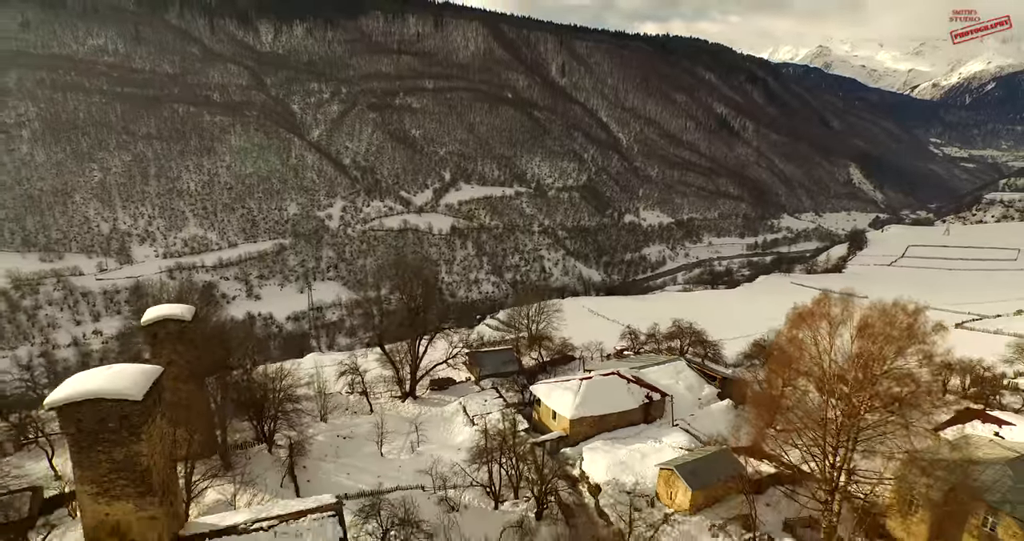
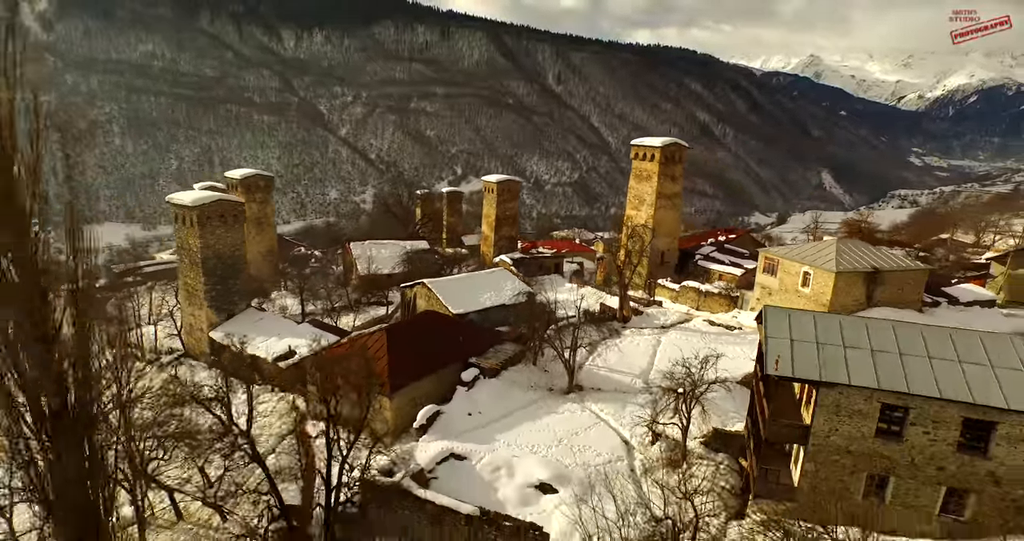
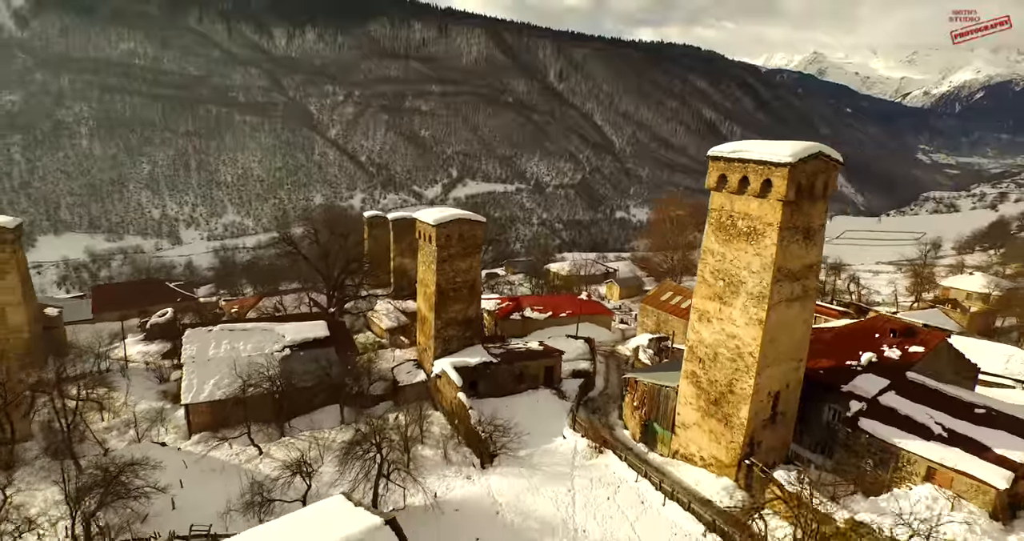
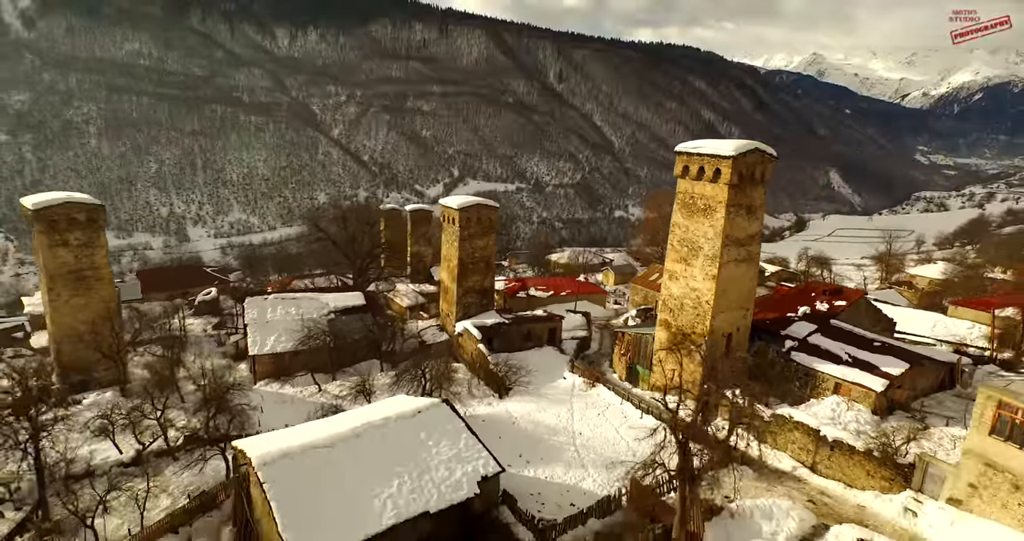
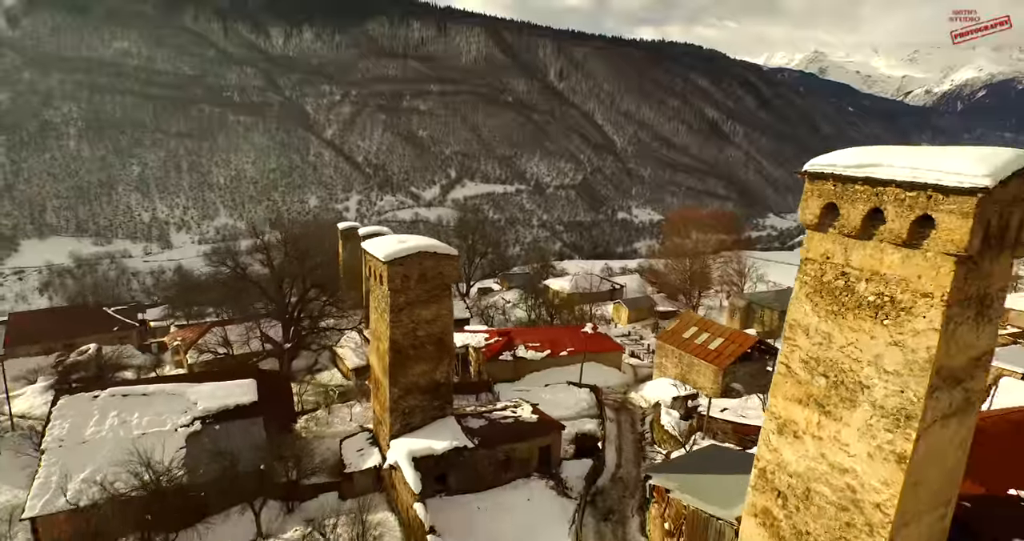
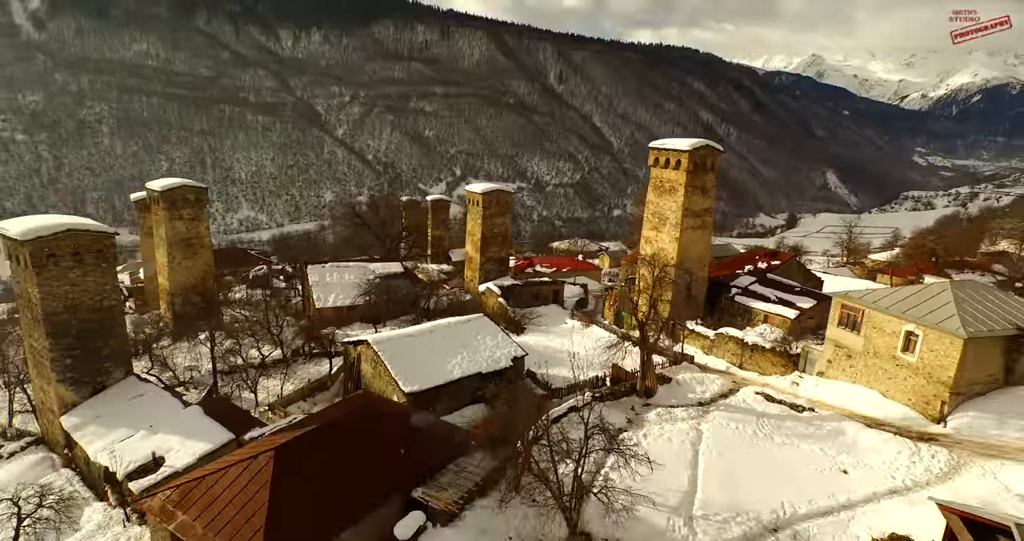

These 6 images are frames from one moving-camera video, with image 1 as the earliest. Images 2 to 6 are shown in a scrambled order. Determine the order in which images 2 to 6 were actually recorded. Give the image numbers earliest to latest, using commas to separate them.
5, 3, 4, 6, 2
